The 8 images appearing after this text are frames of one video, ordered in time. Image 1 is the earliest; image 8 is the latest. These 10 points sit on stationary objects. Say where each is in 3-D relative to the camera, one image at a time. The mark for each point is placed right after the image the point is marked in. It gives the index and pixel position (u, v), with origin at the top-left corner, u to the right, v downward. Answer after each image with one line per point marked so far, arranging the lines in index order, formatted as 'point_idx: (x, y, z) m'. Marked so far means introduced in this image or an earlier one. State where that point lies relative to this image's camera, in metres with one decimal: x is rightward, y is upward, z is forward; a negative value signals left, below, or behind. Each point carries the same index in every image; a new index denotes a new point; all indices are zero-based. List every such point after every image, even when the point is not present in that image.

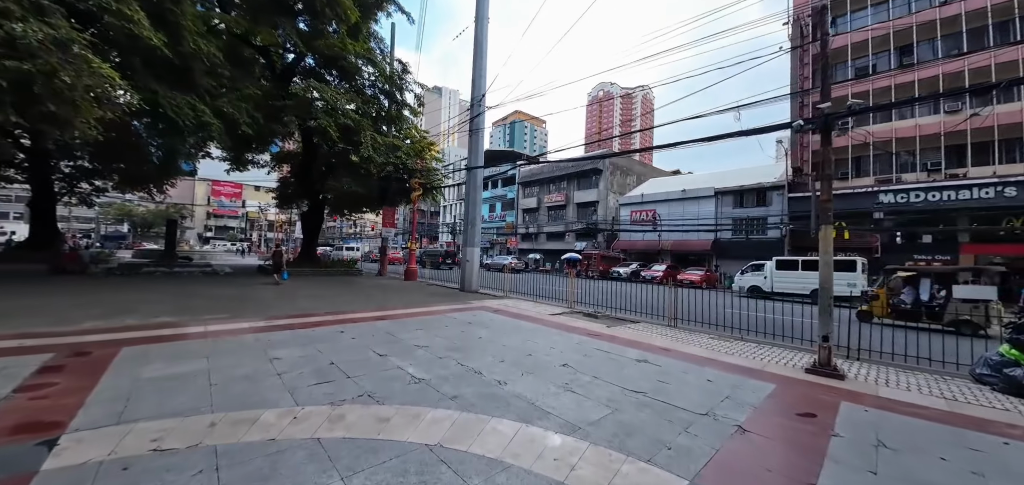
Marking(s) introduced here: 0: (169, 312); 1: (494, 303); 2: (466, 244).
0: (-7.4, -1.3, +7.9) m
1: (-0.5, -1.8, +10.5) m
2: (-1.7, -0.1, +13.5) m
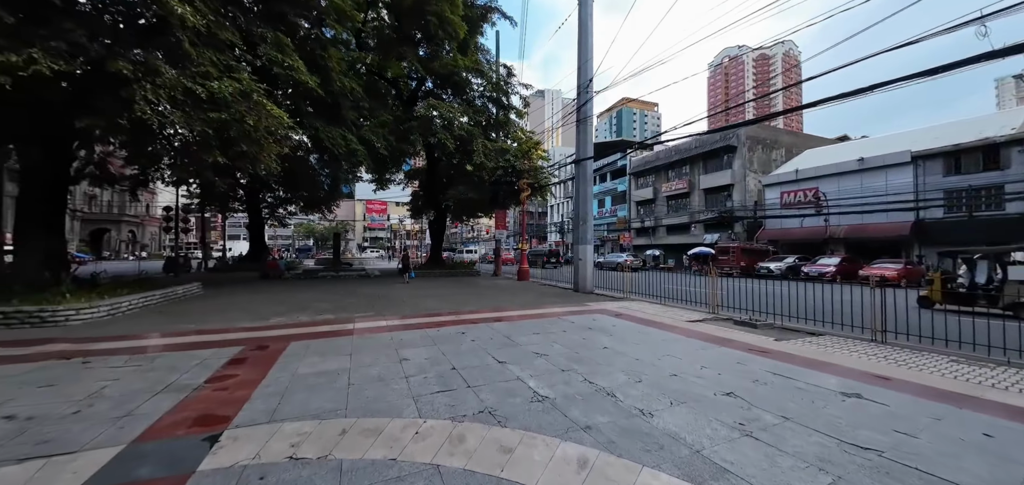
0: (-4.6, -1.6, +9.1) m
1: (+2.8, -1.7, +9.6) m
2: (+2.4, 0.0, +12.8) m
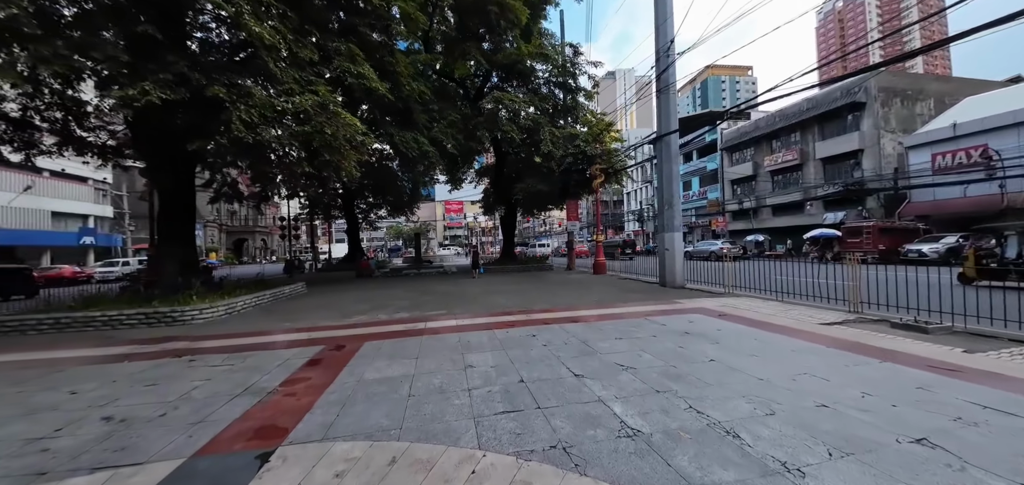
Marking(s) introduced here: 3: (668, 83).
0: (-2.8, -1.5, +9.3) m
1: (+4.6, -1.4, +8.2) m
2: (+4.8, +0.4, +11.4) m
3: (+4.8, +4.8, +10.9) m
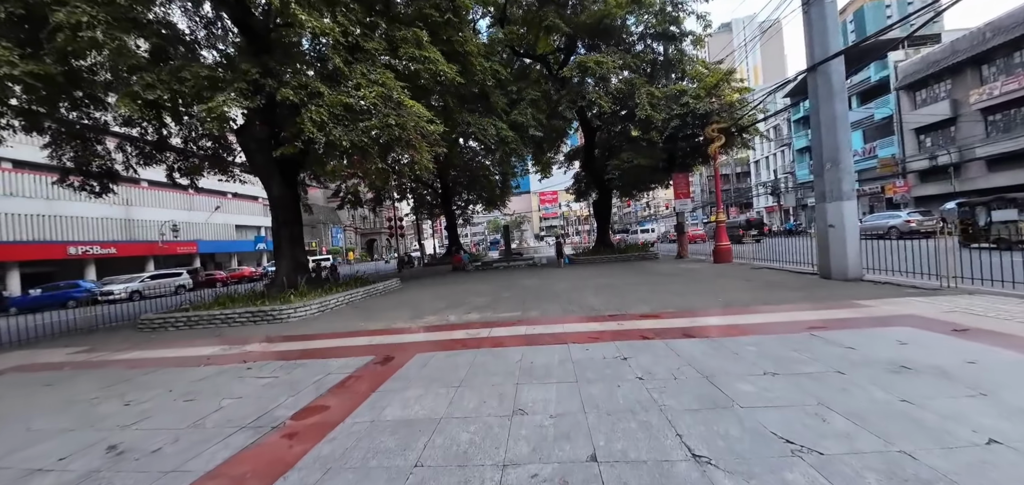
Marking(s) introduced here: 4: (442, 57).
0: (-0.7, -1.4, +8.3) m
1: (+6.0, -0.9, +5.2) m
2: (+7.0, +1.0, +8.2) m
3: (+6.6, +5.4, +7.7) m
4: (-2.0, +5.2, +10.2) m
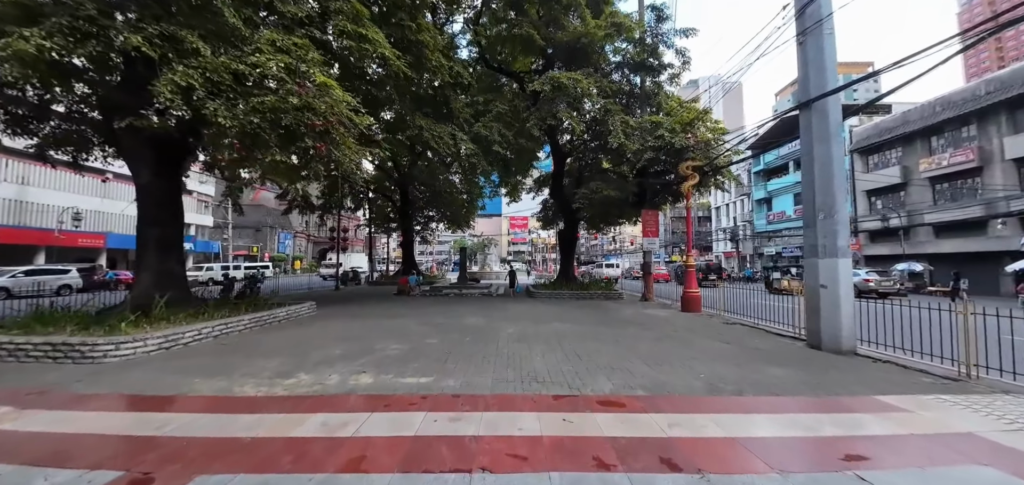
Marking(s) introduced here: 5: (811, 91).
0: (-2.1, -1.9, +6.3) m
1: (+4.9, -1.8, +3.8) m
2: (+5.8, -0.2, +7.0) m
3: (+5.9, +4.2, +6.8) m
4: (-2.9, +4.7, +8.5) m
5: (+6.0, +3.0, +7.2) m
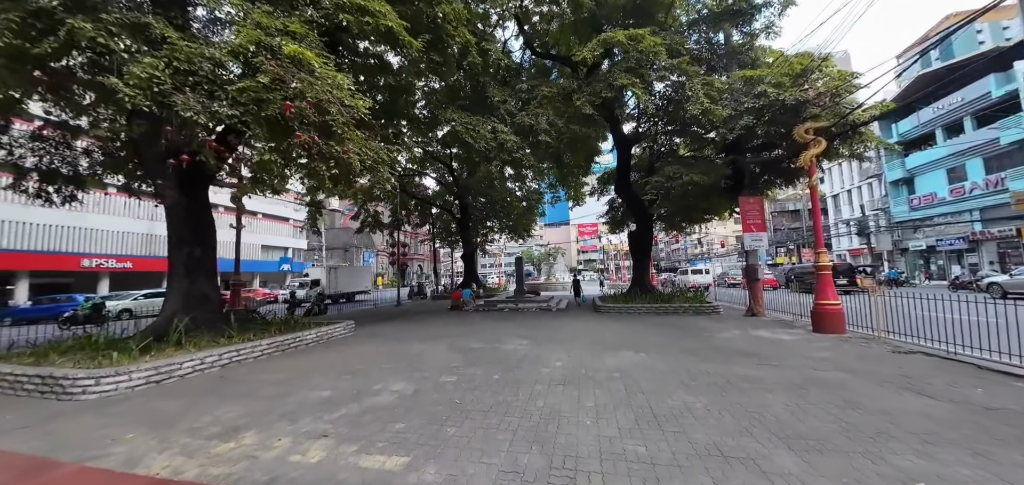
0: (-1.5, -1.9, +4.7) m
1: (+4.8, -1.5, +0.9) m
2: (+6.3, +0.1, +3.9) m
3: (+6.0, +4.5, +3.8) m
4: (-2.2, +4.5, +7.2) m
5: (+6.3, +3.3, +4.2) m
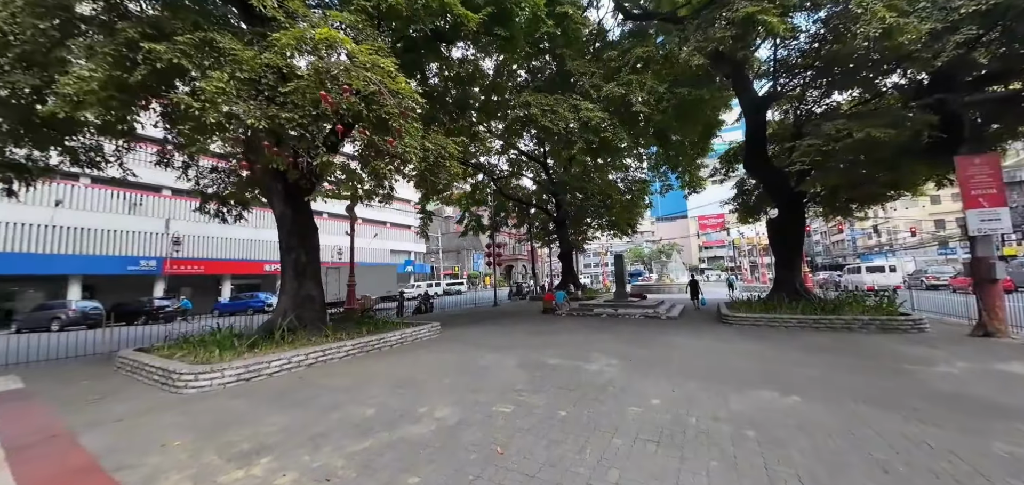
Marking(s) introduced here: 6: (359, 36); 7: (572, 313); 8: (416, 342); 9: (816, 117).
0: (-0.8, -1.9, +3.8) m
1: (+4.1, -1.2, -1.7) m
2: (+6.4, +0.4, +0.8) m
3: (+6.0, +4.9, +0.8) m
4: (-0.9, +4.6, +6.5) m
5: (+6.4, +3.6, +1.1) m
6: (-2.6, +3.5, +6.1) m
7: (+2.2, -2.8, +13.5) m
8: (-2.3, -2.4, +8.8) m
9: (+8.9, +3.7, +10.5) m
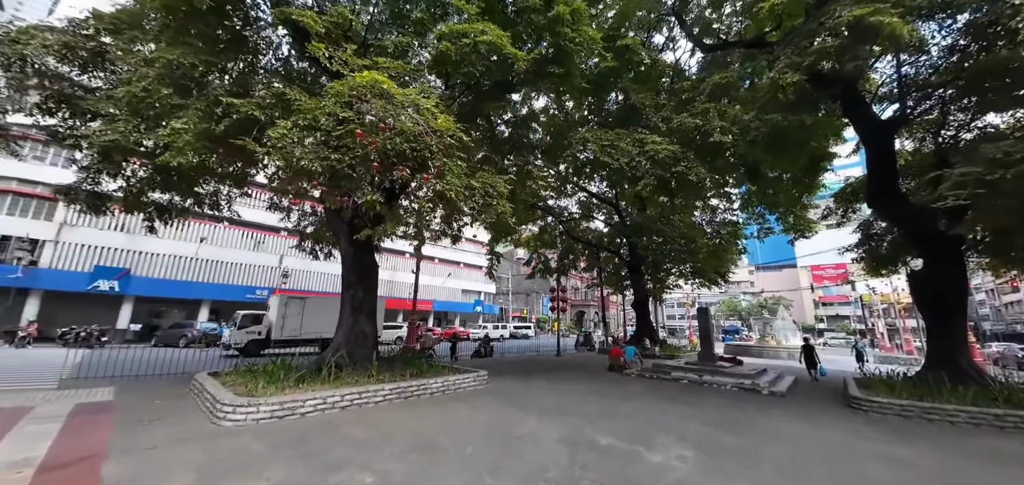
0: (-0.6, -2.3, +3.1) m
1: (+3.0, -1.0, -3.2) m
2: (+5.8, +0.3, -1.1) m
3: (+5.6, +4.7, -0.5) m
4: (+0.1, +3.8, +6.5) m
5: (+6.0, +3.4, -0.5) m
6: (-1.7, +2.8, +6.3) m
7: (+4.3, -4.4, +11.7) m
8: (-1.1, -3.4, +8.1) m
9: (+10.4, +2.3, +8.1) m
